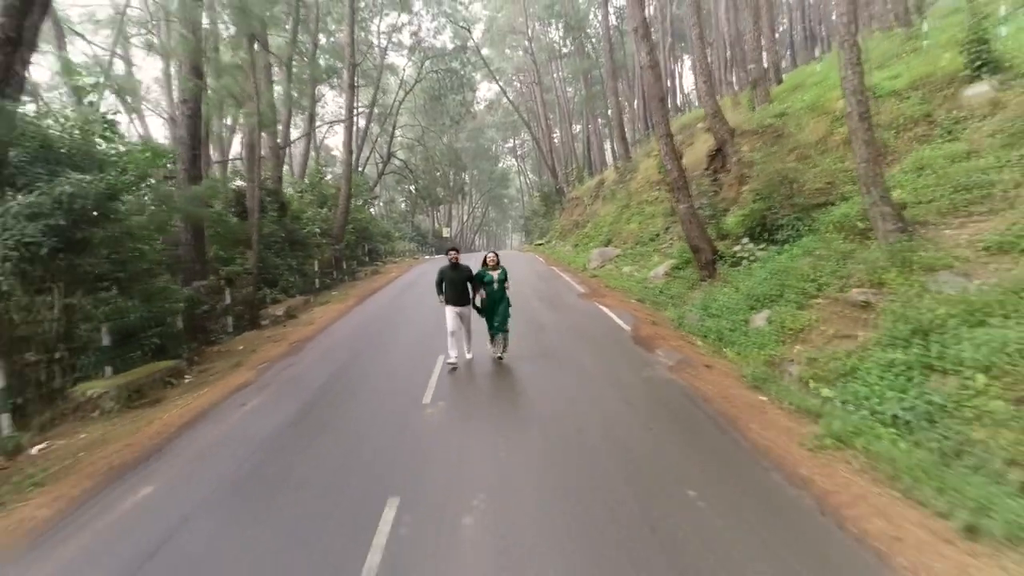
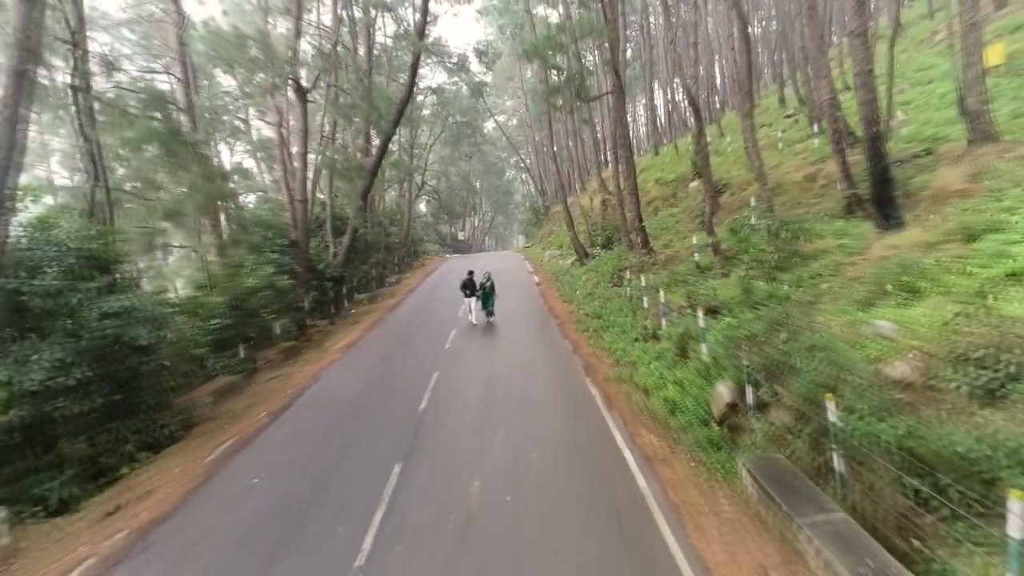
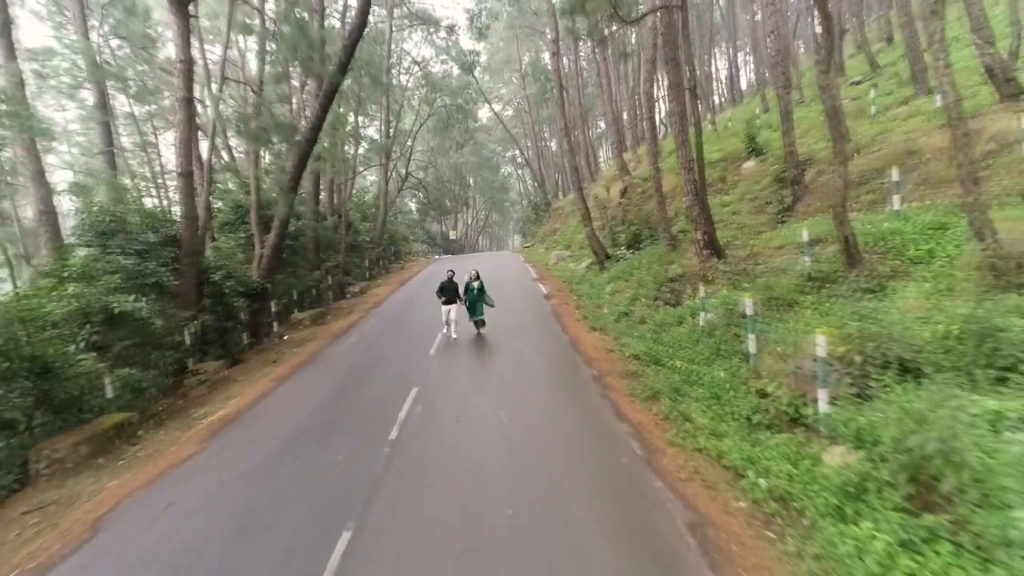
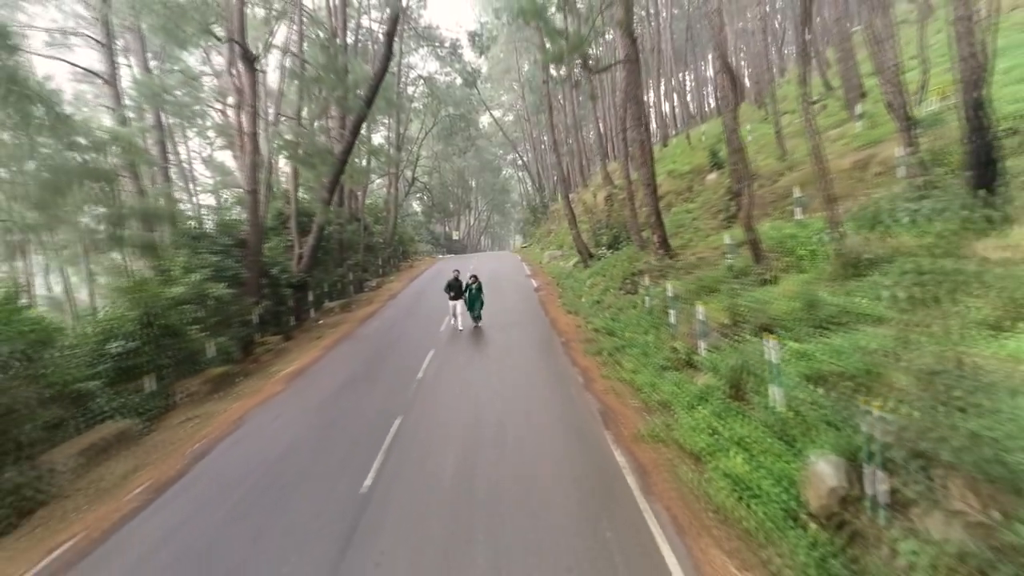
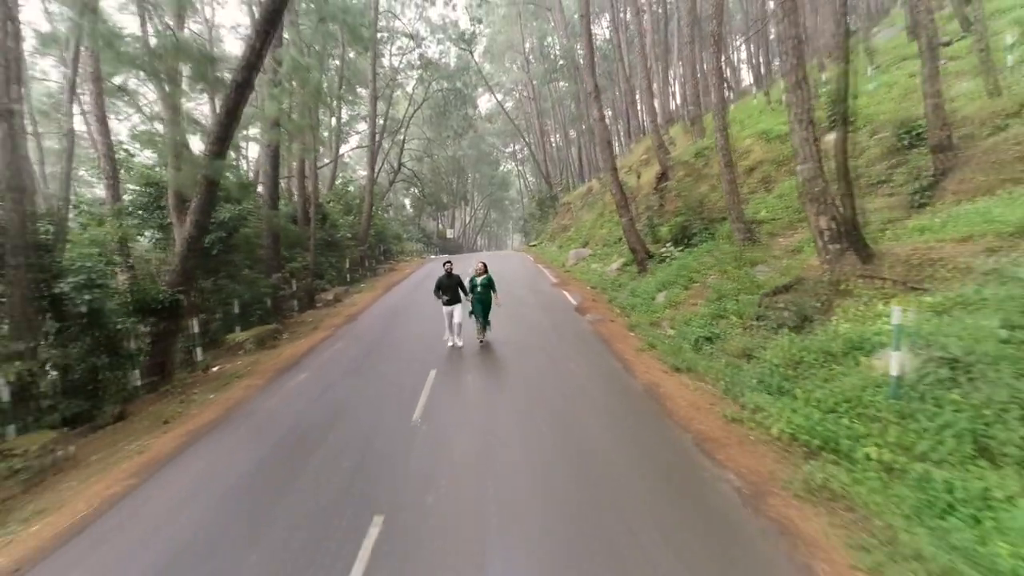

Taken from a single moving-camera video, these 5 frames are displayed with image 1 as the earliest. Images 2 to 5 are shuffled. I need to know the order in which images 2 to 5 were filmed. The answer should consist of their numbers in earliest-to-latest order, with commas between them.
5, 3, 4, 2
